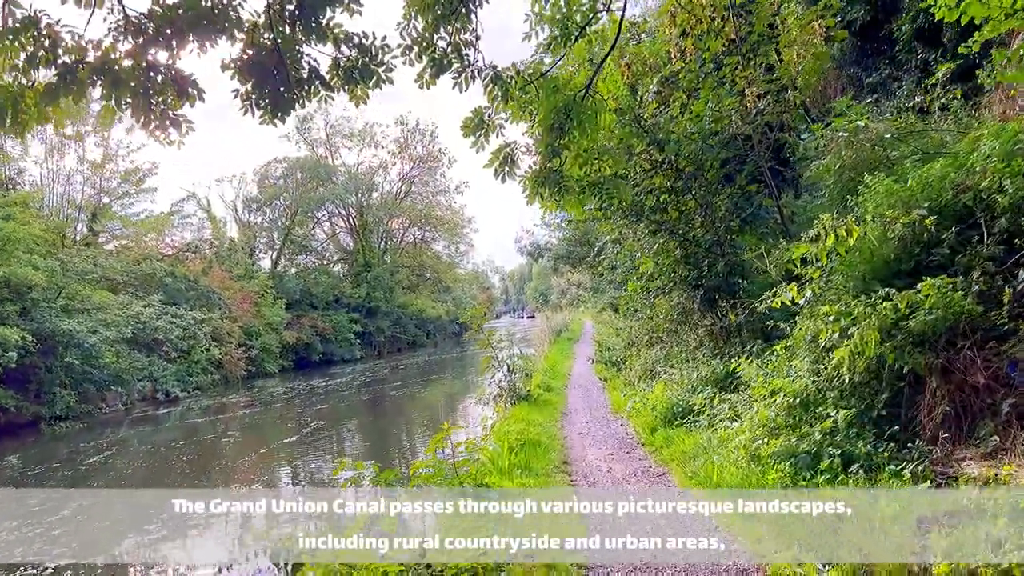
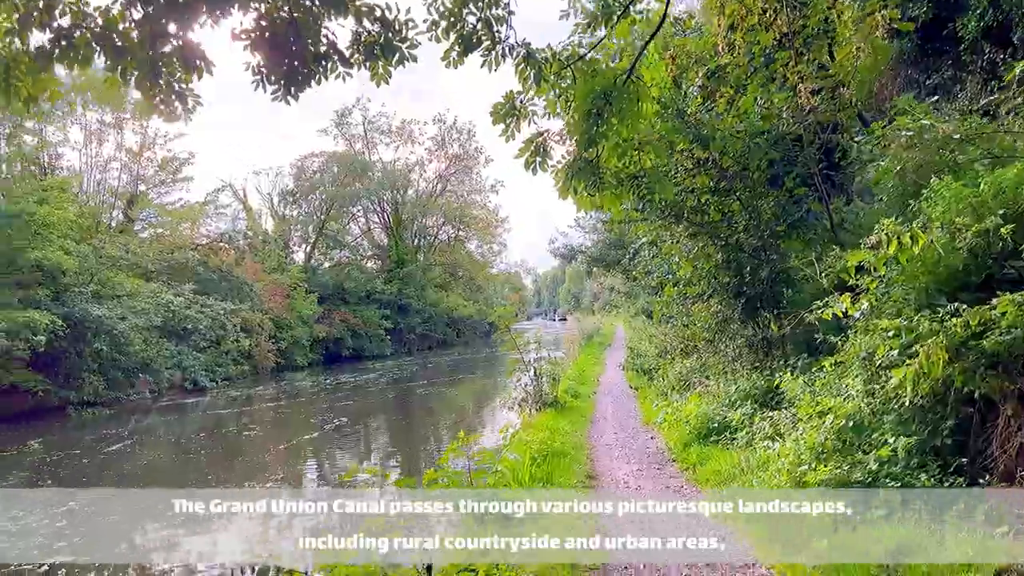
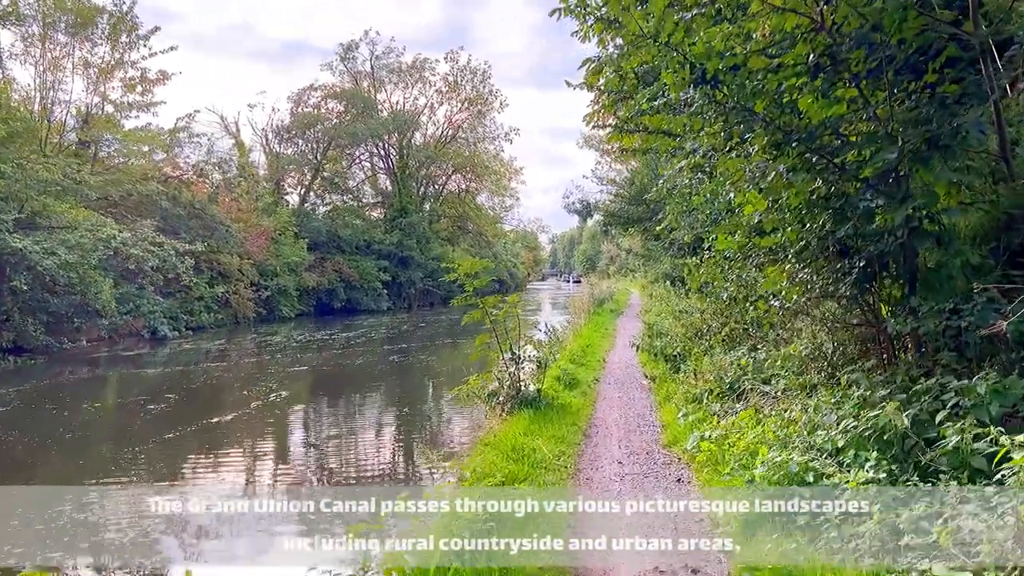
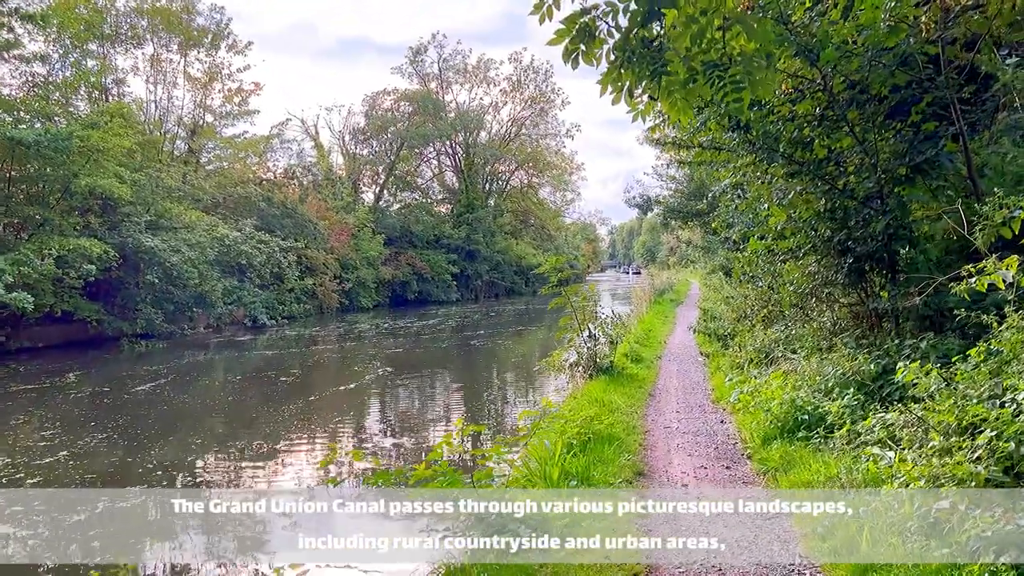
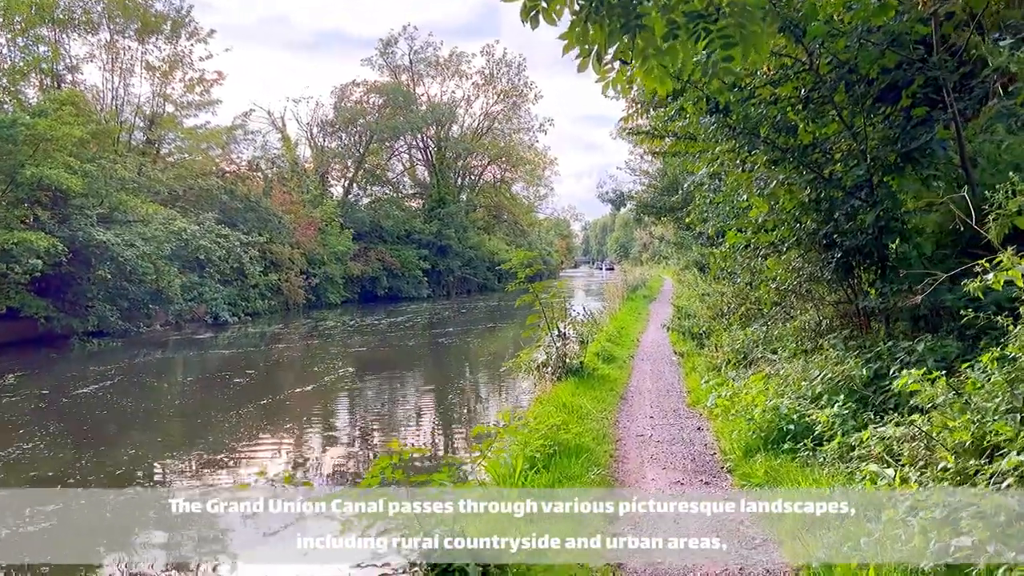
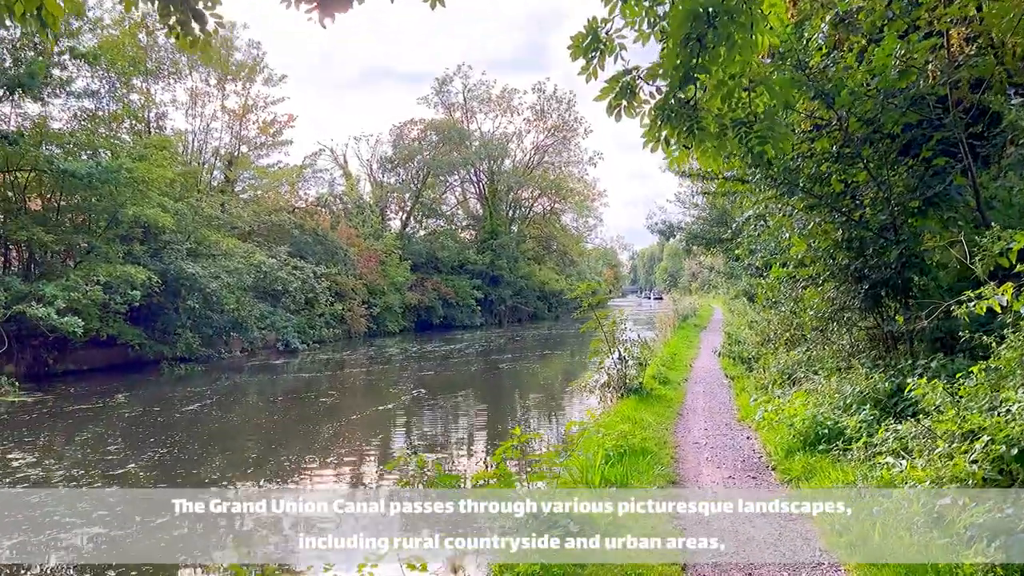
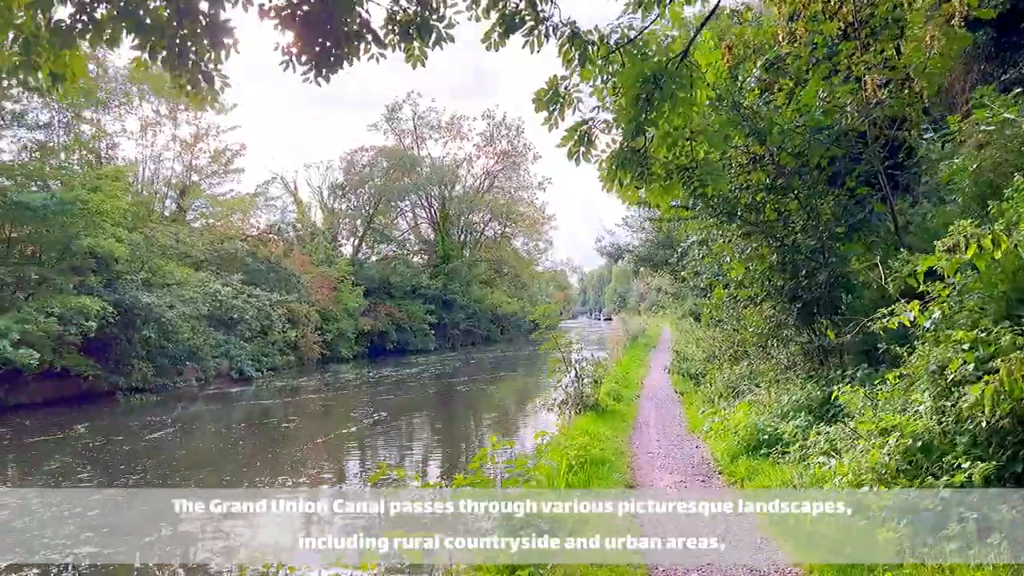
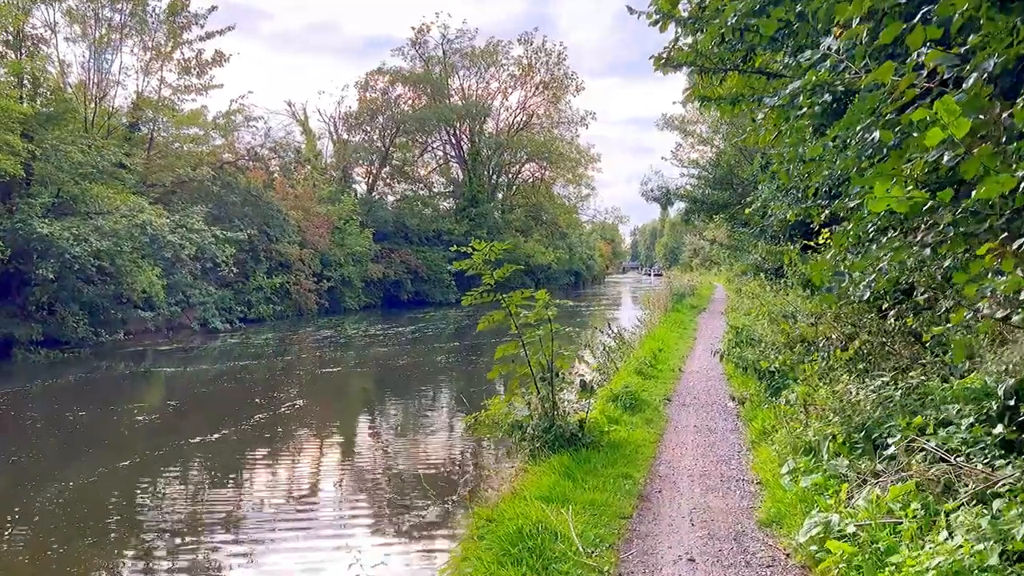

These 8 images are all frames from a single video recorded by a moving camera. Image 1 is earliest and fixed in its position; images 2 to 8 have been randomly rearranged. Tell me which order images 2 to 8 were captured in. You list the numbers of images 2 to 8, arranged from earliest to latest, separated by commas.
2, 7, 6, 4, 5, 3, 8
